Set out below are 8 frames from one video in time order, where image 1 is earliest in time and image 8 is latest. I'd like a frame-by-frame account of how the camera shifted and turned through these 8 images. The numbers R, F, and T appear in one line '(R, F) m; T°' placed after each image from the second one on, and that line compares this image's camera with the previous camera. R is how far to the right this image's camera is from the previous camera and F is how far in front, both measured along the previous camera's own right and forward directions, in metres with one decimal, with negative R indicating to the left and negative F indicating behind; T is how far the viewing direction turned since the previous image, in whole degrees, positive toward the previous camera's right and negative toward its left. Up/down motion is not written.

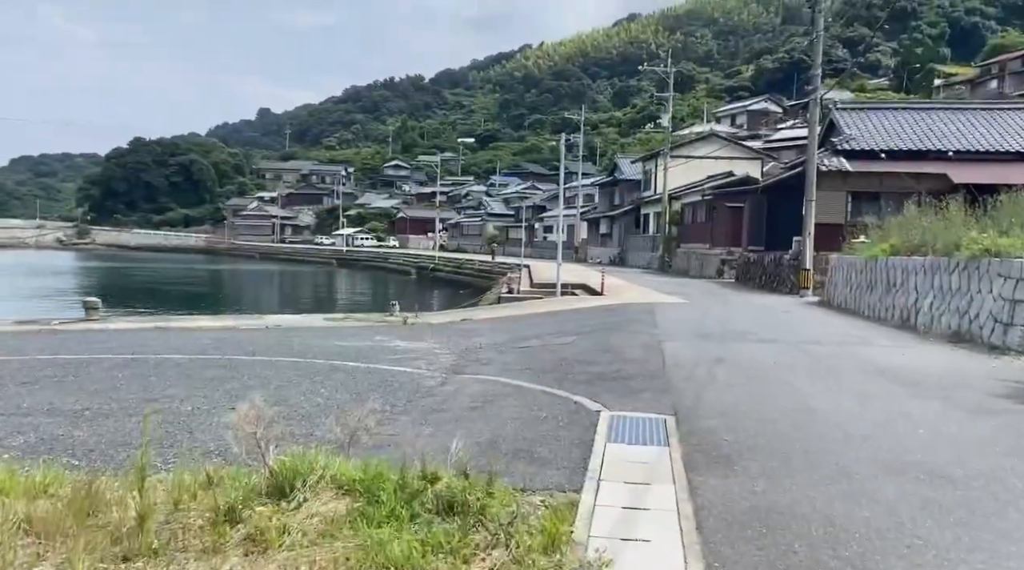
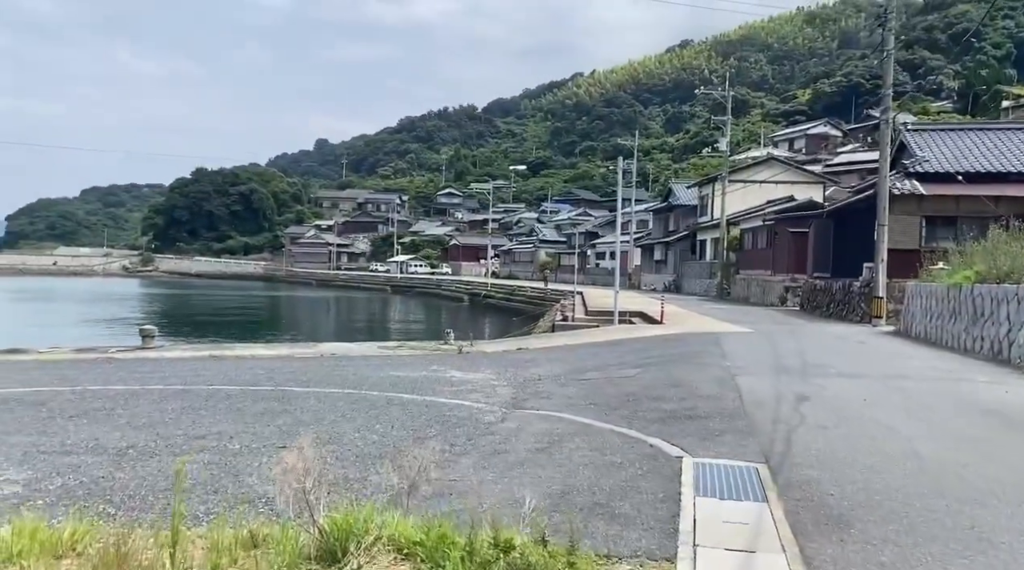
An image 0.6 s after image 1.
(-0.1, +0.5) m; -4°
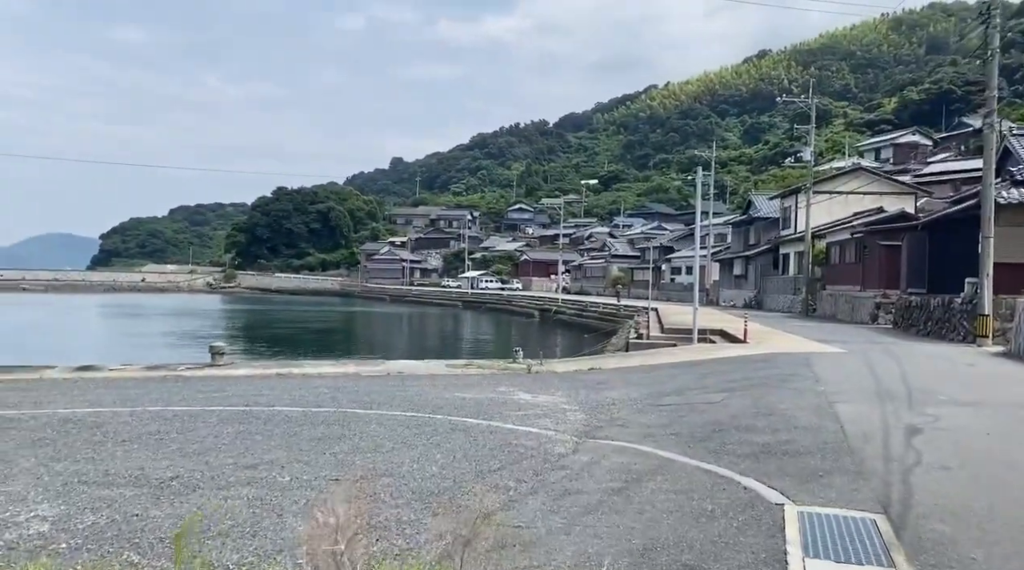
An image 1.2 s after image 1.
(0.0, +0.6) m; -5°
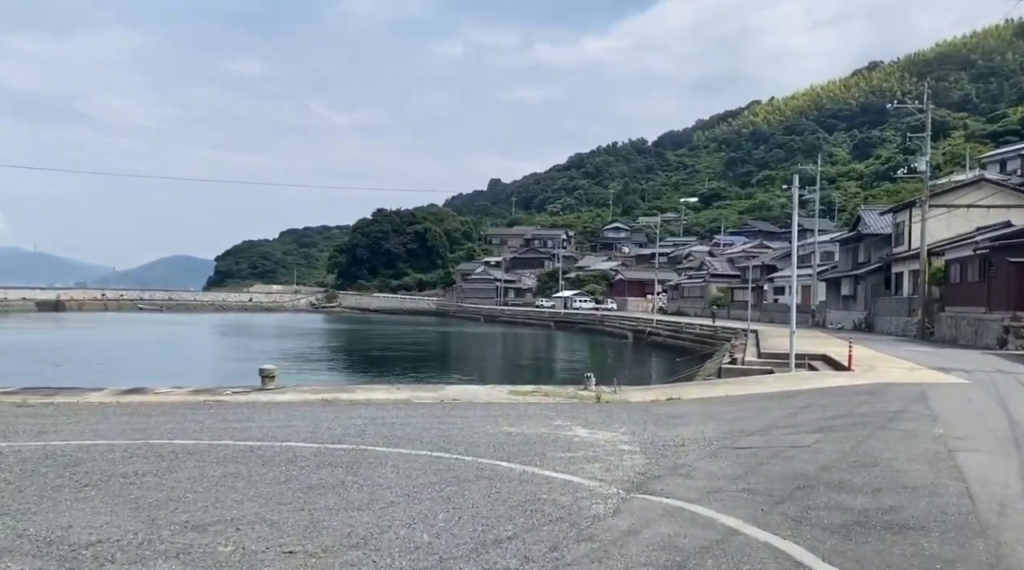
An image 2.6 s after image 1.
(+0.5, +1.3) m; -7°
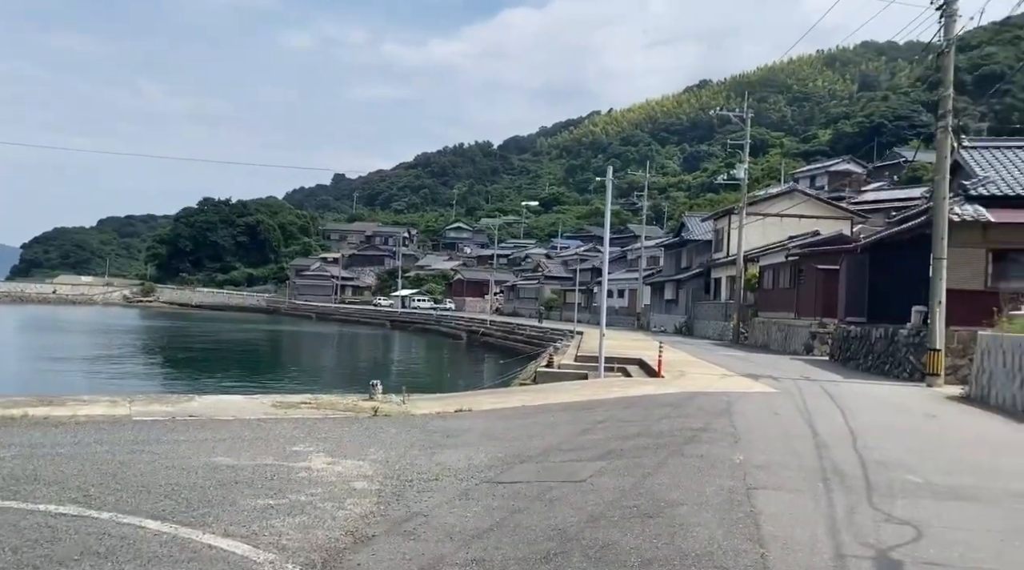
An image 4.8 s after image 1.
(+1.1, +1.8) m; +11°
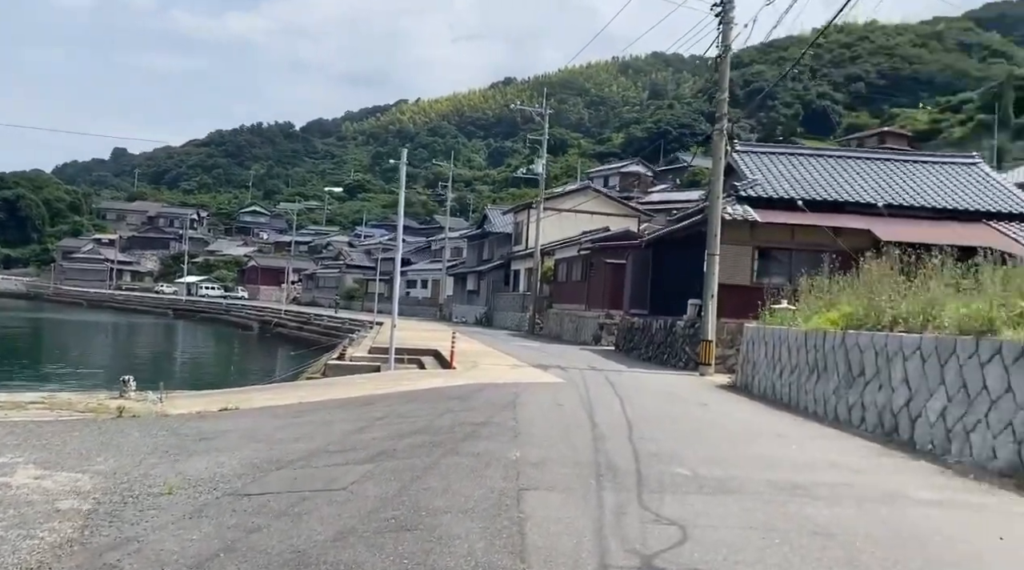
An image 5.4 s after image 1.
(+0.3, +0.6) m; +13°
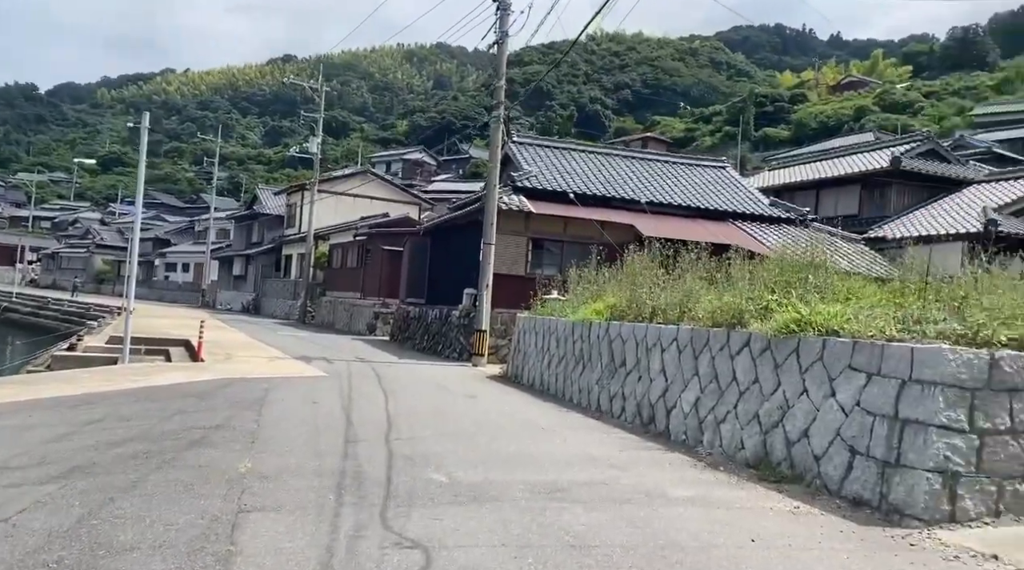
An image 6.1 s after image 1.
(+0.3, +0.7) m; +15°
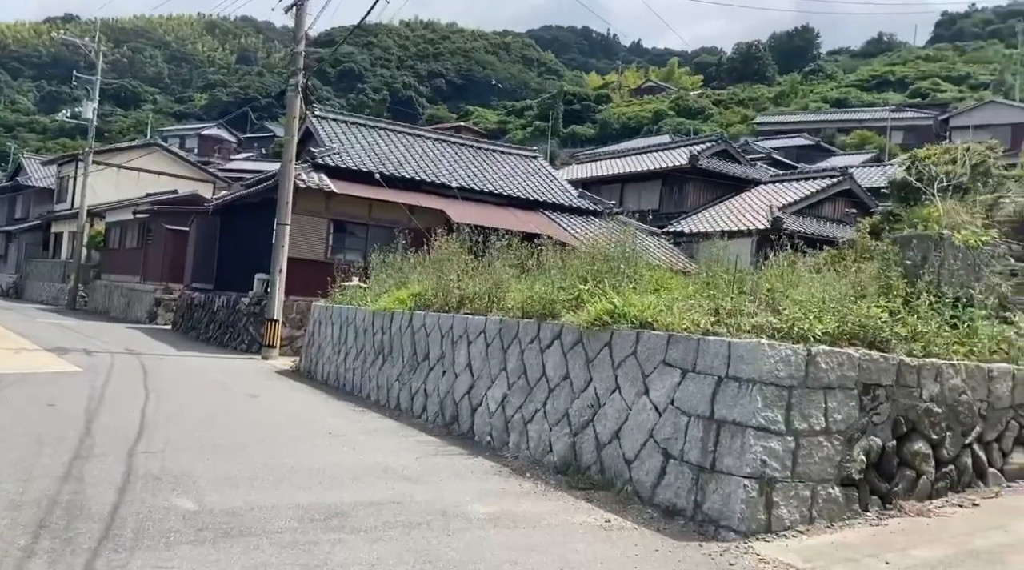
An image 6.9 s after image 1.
(+0.2, +1.0) m; +13°
